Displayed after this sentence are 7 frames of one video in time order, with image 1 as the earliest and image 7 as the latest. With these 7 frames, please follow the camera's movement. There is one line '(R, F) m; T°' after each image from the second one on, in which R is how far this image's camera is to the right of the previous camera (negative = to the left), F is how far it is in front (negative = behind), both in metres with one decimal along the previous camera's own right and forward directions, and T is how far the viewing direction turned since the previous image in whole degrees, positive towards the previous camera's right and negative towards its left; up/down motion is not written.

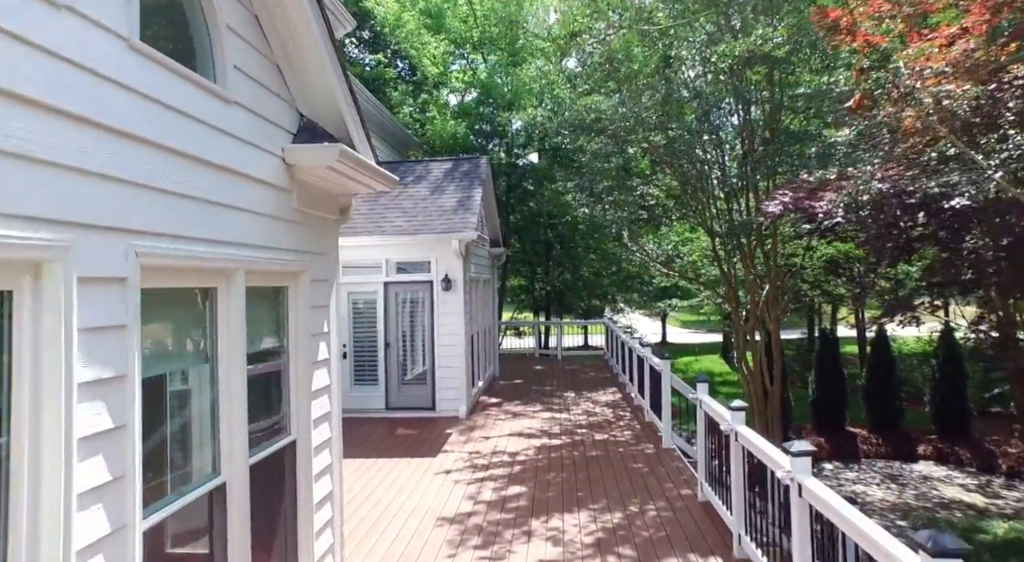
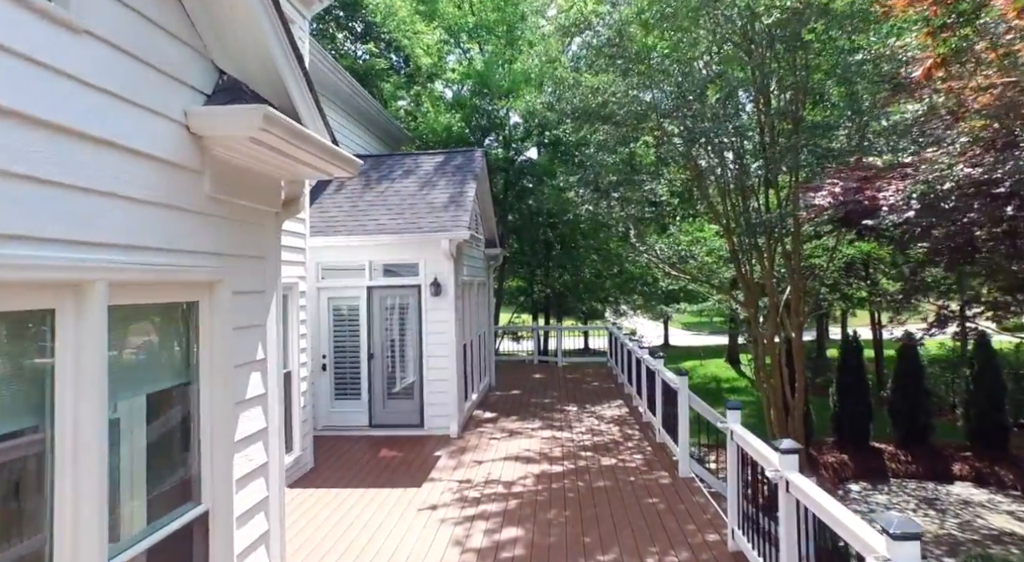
(0.0, +0.8) m; 0°
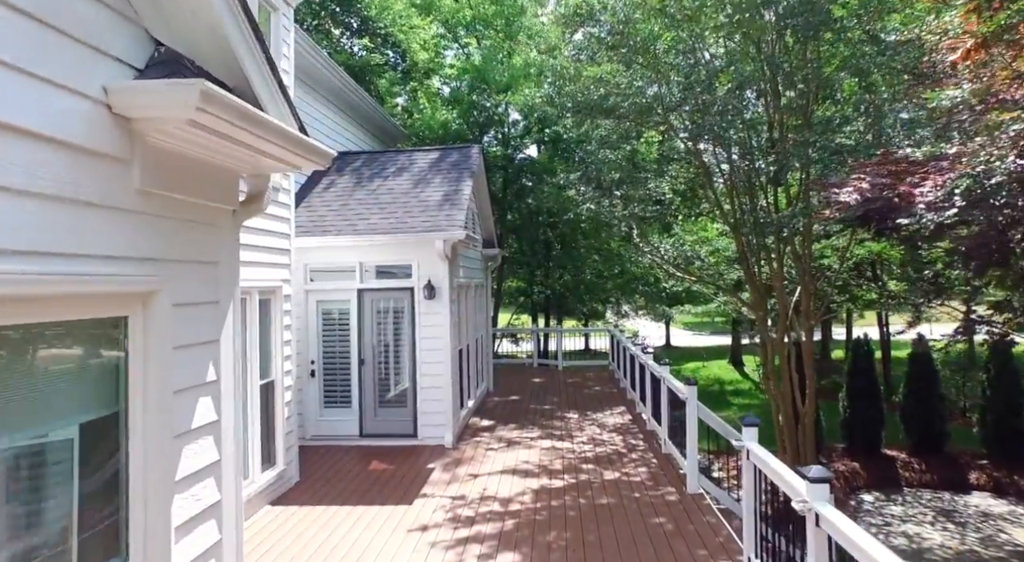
(0.0, +0.4) m; 0°
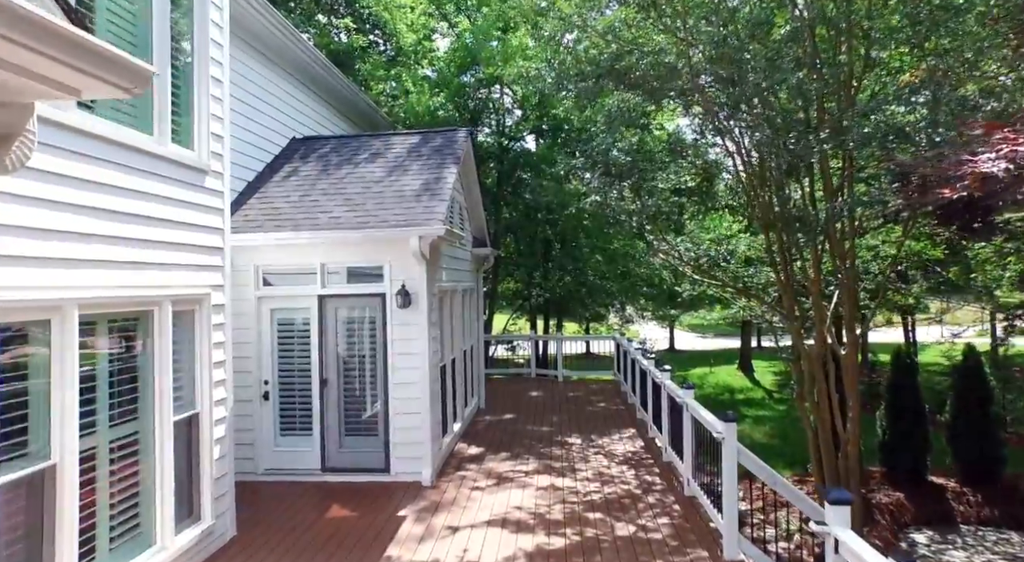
(+0.1, +1.2) m; 0°
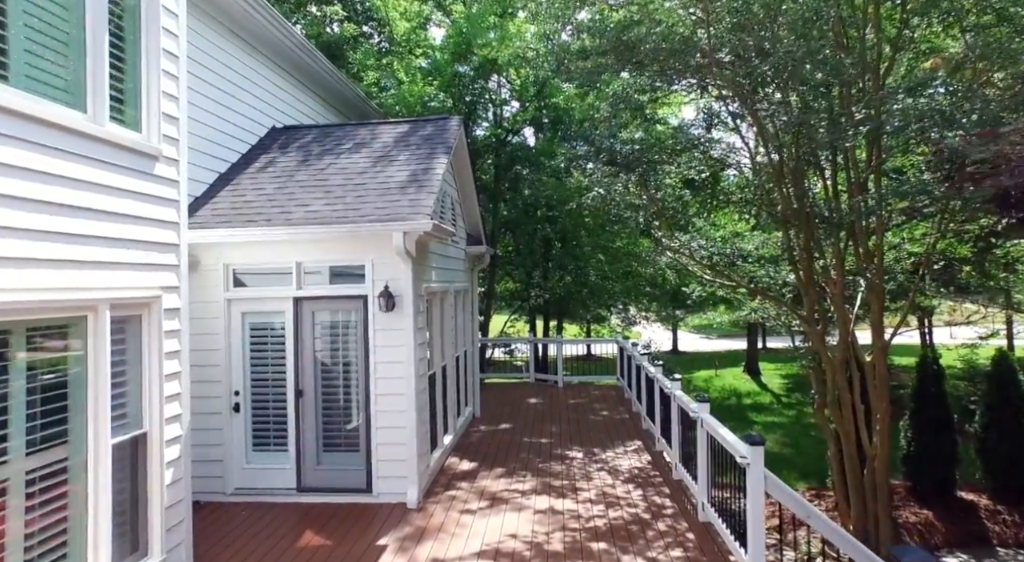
(+0.1, +0.6) m; 0°
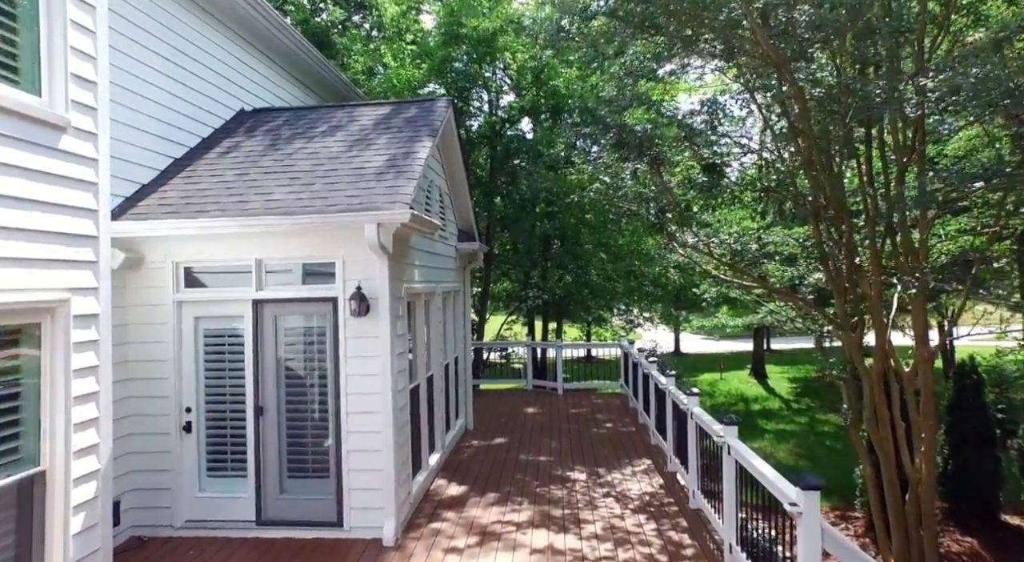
(0.0, +0.8) m; 0°
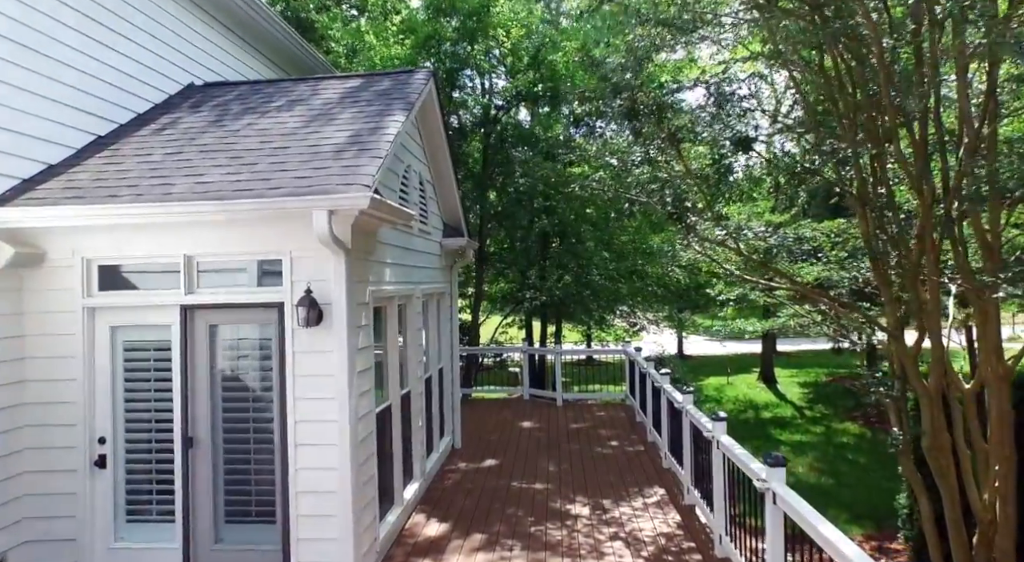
(+0.1, +0.9) m; 0°
